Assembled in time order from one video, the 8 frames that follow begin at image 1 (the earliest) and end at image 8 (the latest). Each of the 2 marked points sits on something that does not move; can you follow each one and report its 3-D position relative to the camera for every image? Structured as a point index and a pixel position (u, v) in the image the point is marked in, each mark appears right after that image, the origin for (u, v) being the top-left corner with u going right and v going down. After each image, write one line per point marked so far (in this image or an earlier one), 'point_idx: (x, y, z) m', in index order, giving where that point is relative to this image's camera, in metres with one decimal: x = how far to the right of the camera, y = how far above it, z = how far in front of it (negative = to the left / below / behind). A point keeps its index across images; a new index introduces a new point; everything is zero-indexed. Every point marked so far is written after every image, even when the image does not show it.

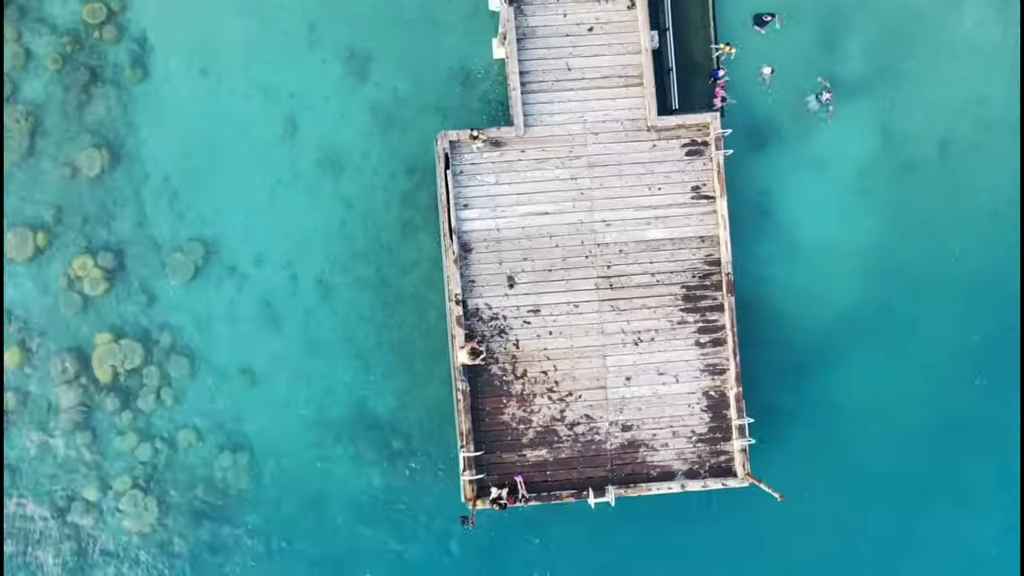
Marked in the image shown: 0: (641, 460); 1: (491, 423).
0: (+1.1, -1.4, +12.3) m
1: (-0.2, -1.1, +12.2) m
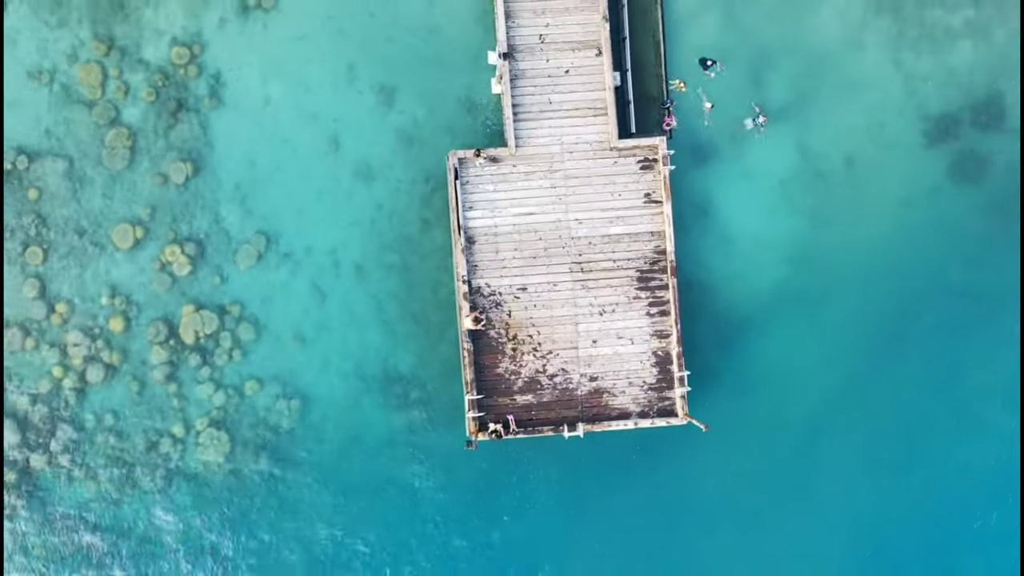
0: (+1.0, -1.2, +16.0) m
1: (-0.2, -0.9, +16.0) m
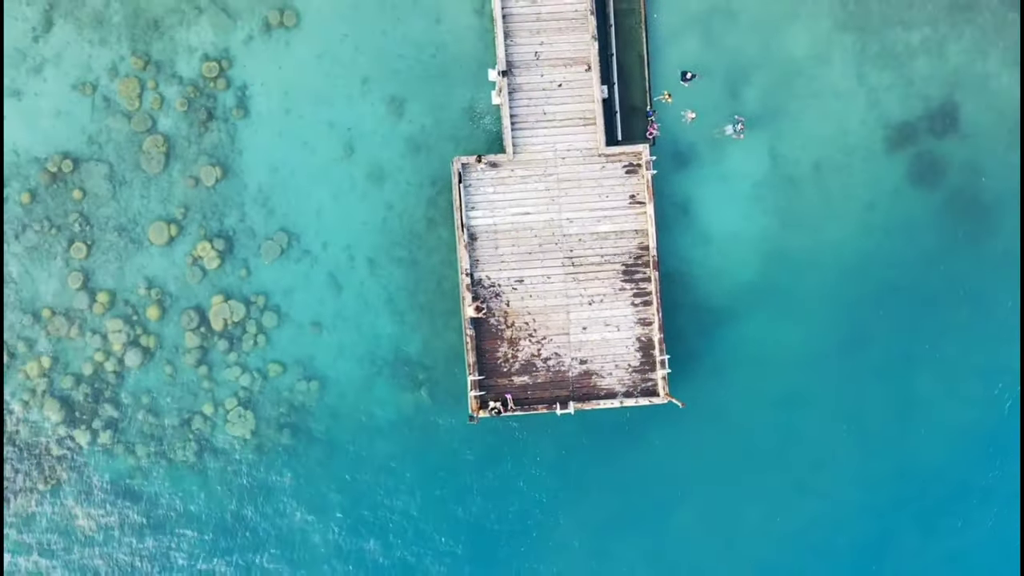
0: (+1.0, -1.1, +17.8) m
1: (-0.3, -0.8, +17.7) m
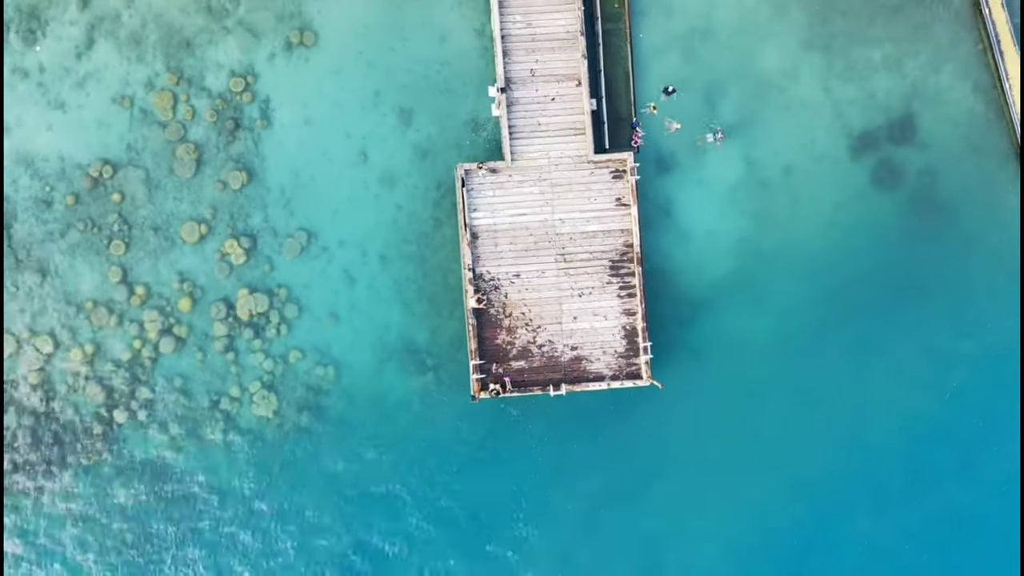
0: (+0.9, -1.1, +19.8) m
1: (-0.3, -0.7, +19.7) m
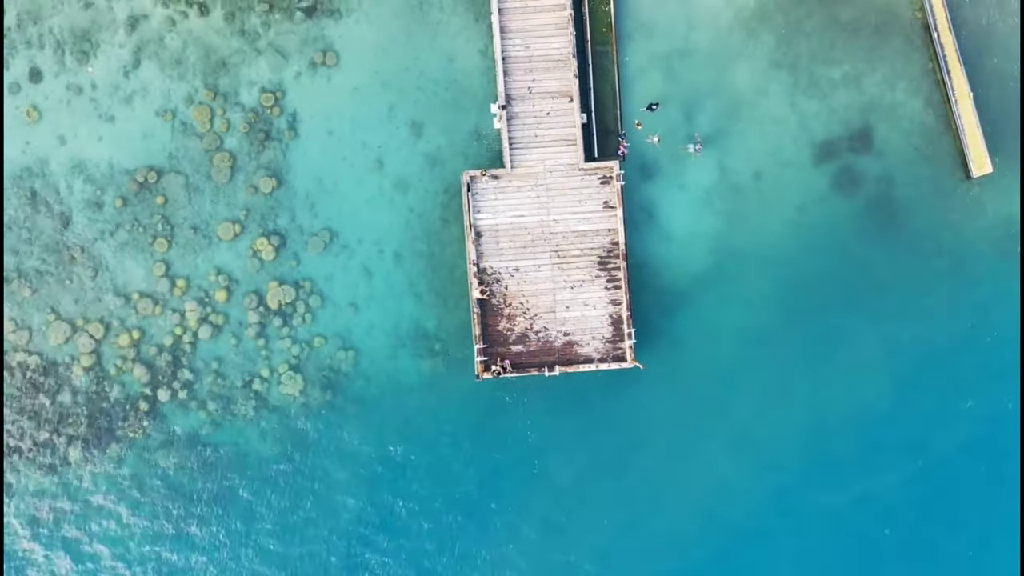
0: (+0.9, -0.9, +22.4) m
1: (-0.3, -0.6, +22.3) m
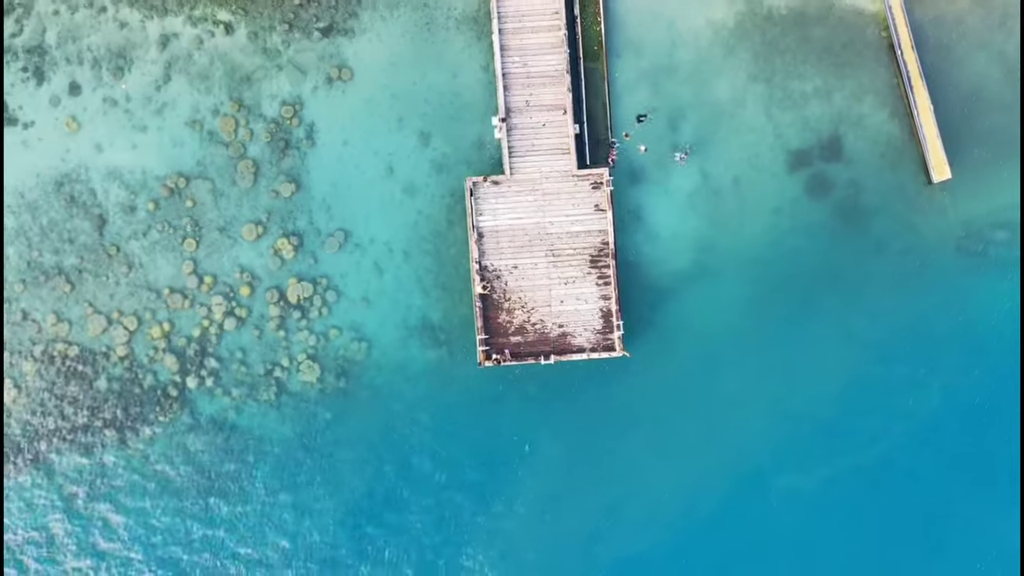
0: (+0.9, -0.9, +24.5) m
1: (-0.3, -0.6, +24.4) m
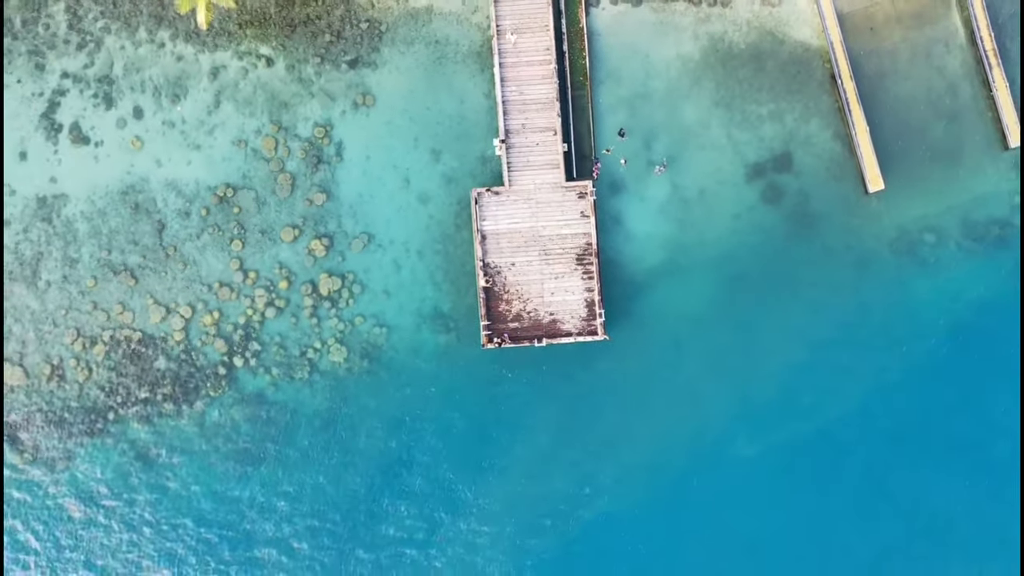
0: (+0.9, -0.8, +29.0) m
1: (-0.4, -0.5, +28.9) m
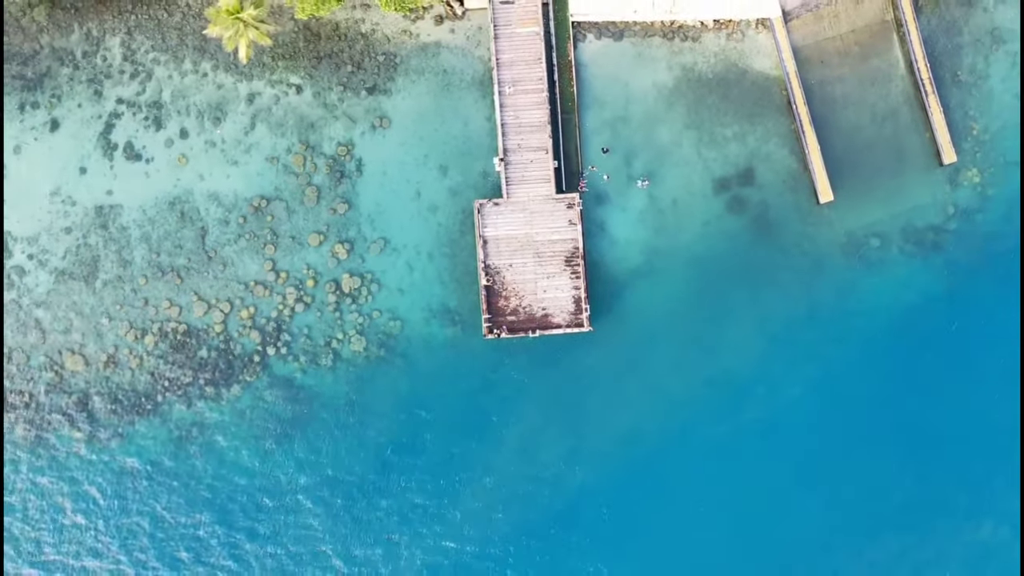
0: (+0.8, -0.7, +33.4) m
1: (-0.4, -0.4, +33.4) m
